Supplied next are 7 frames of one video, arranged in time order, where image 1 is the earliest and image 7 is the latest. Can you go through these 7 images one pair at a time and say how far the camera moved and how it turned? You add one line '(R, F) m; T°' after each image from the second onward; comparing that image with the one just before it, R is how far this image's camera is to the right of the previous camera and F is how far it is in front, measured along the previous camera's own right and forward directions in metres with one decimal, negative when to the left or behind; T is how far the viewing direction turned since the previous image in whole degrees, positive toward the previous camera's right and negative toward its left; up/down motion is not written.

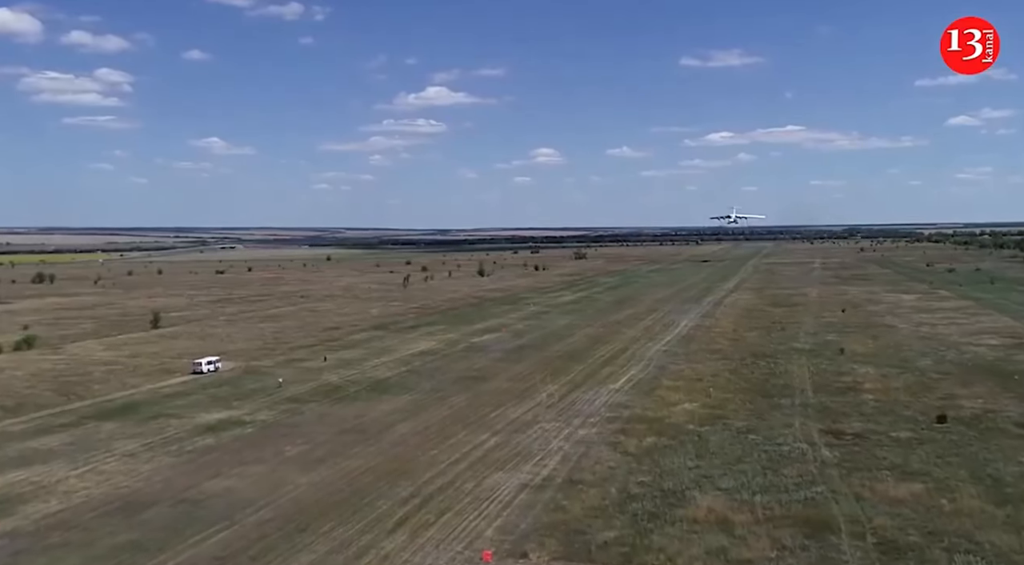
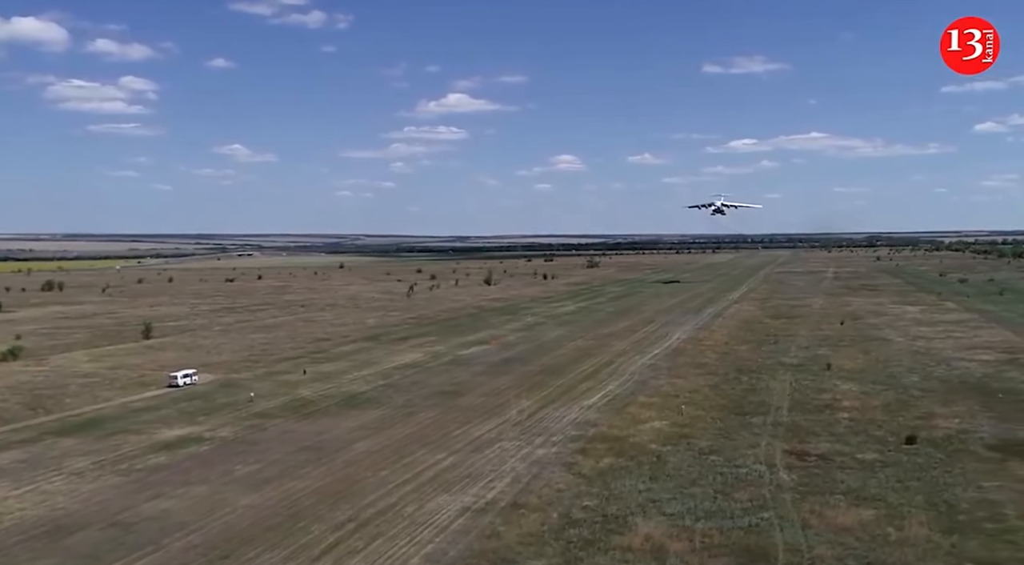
(+1.6, +0.4) m; -1°
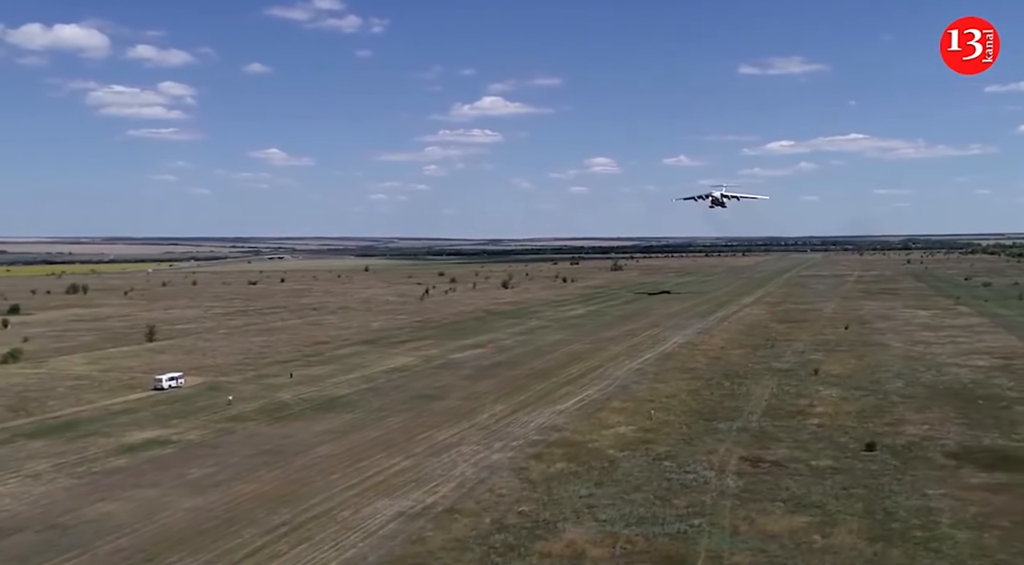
(+2.0, -0.1) m; -2°
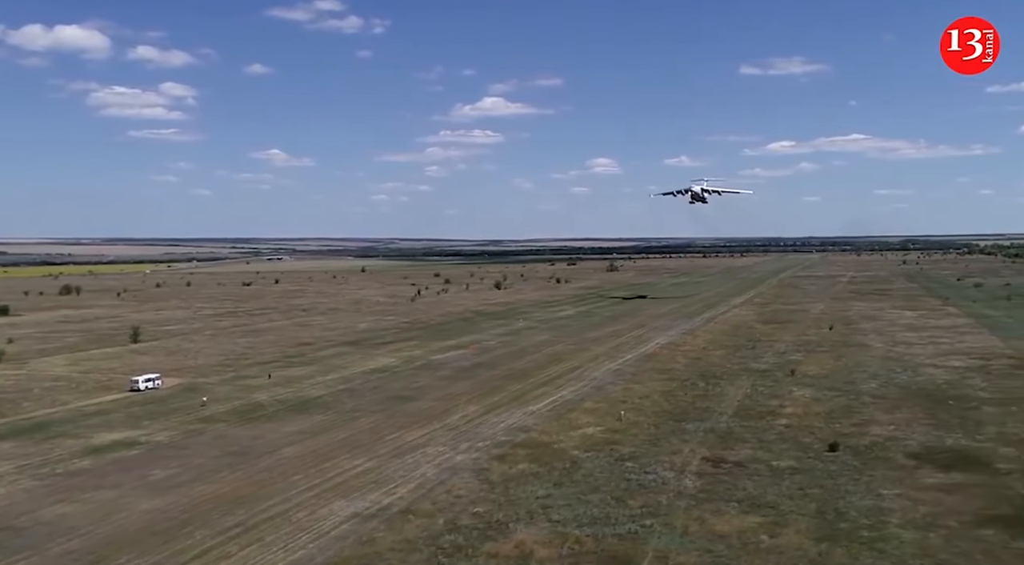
(+0.9, -0.1) m; 0°
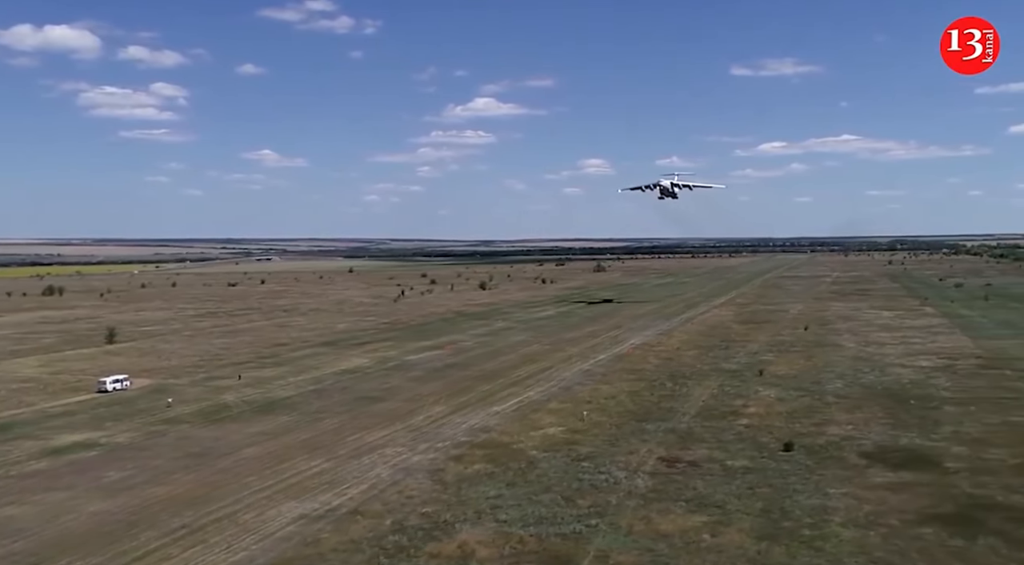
(+0.9, -0.1) m; +1°
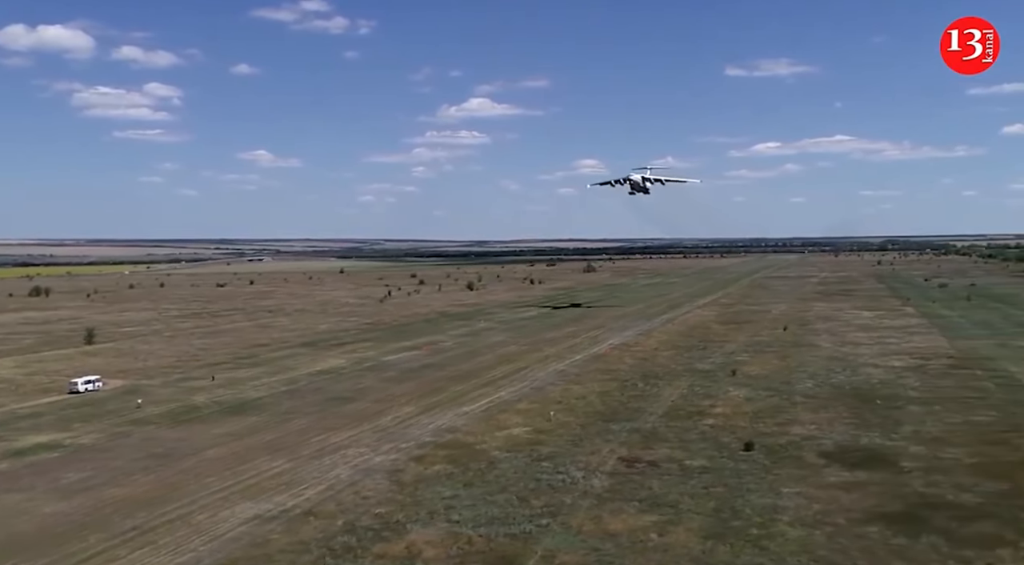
(+0.8, -0.1) m; 0°
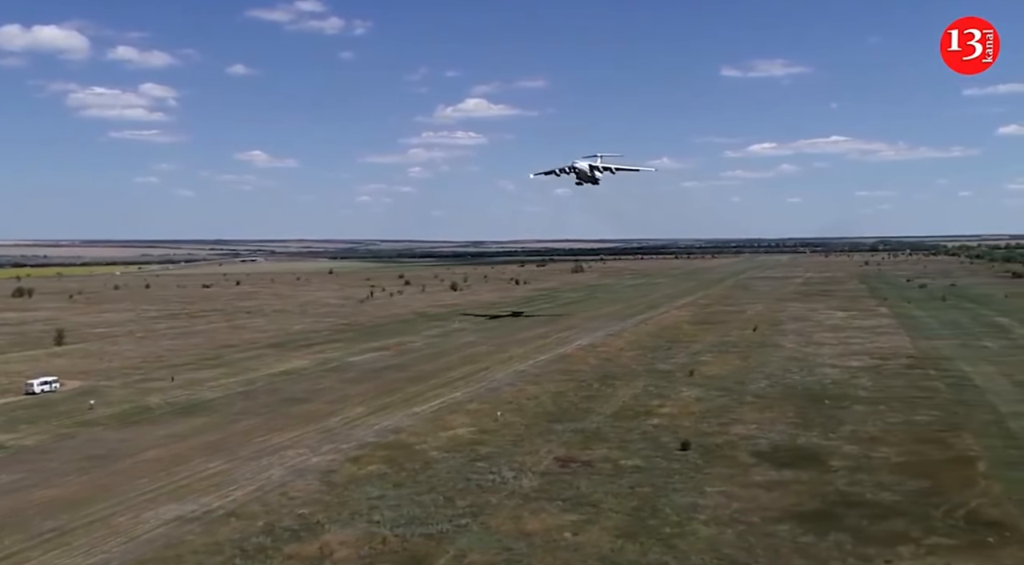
(+1.5, -0.1) m; 0°
